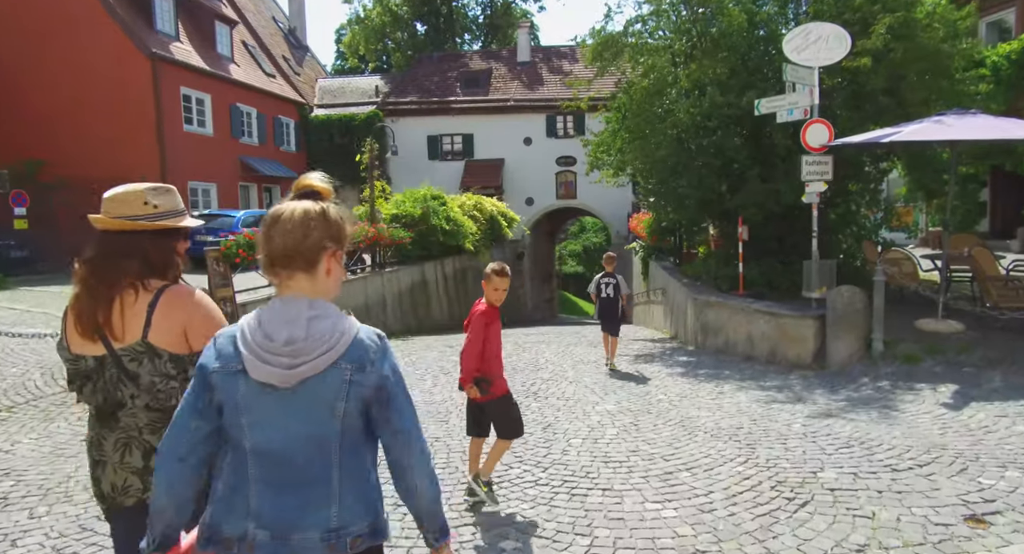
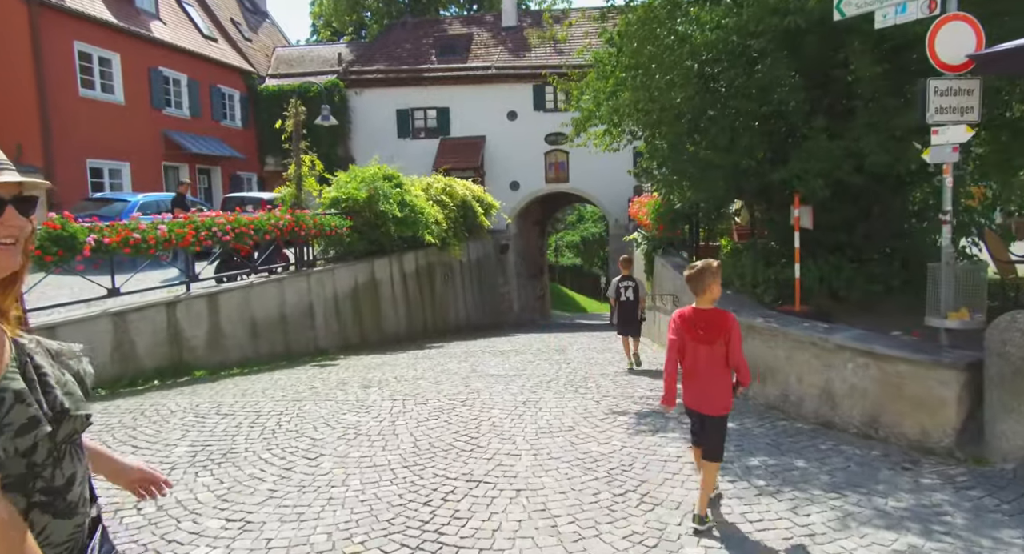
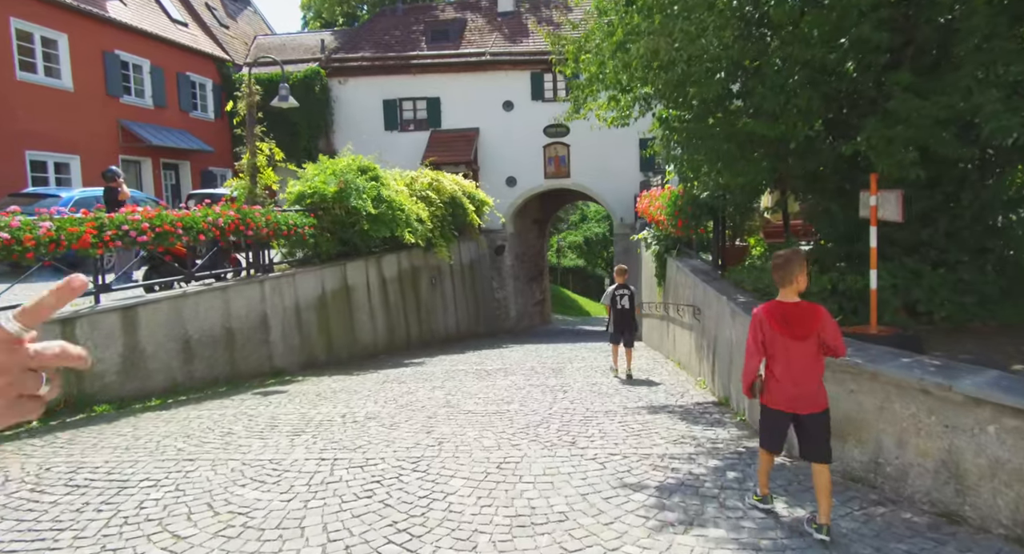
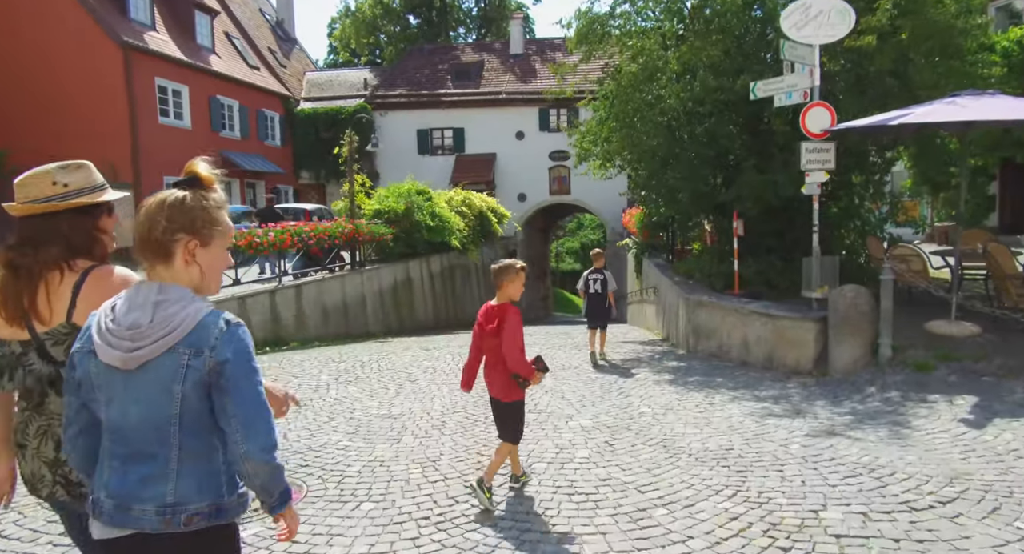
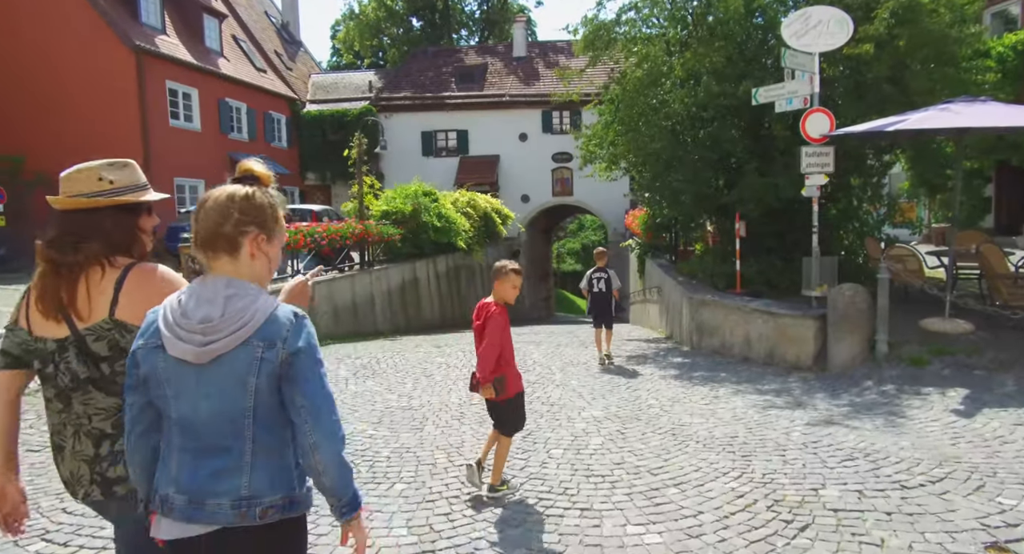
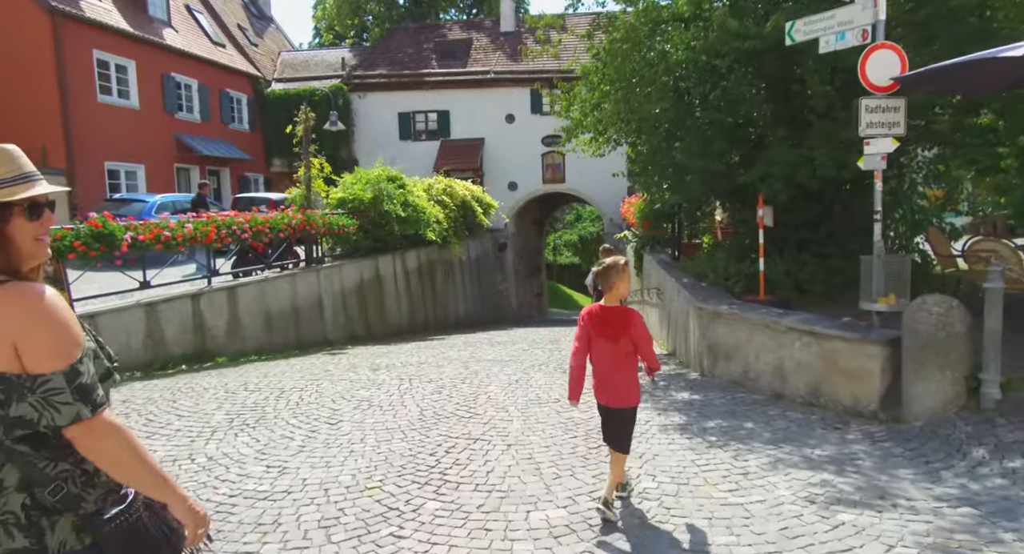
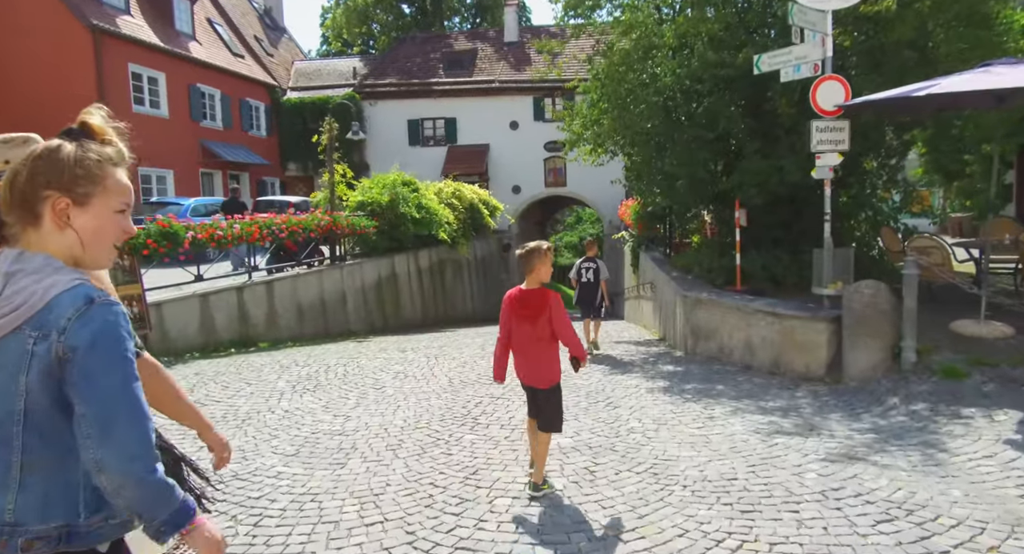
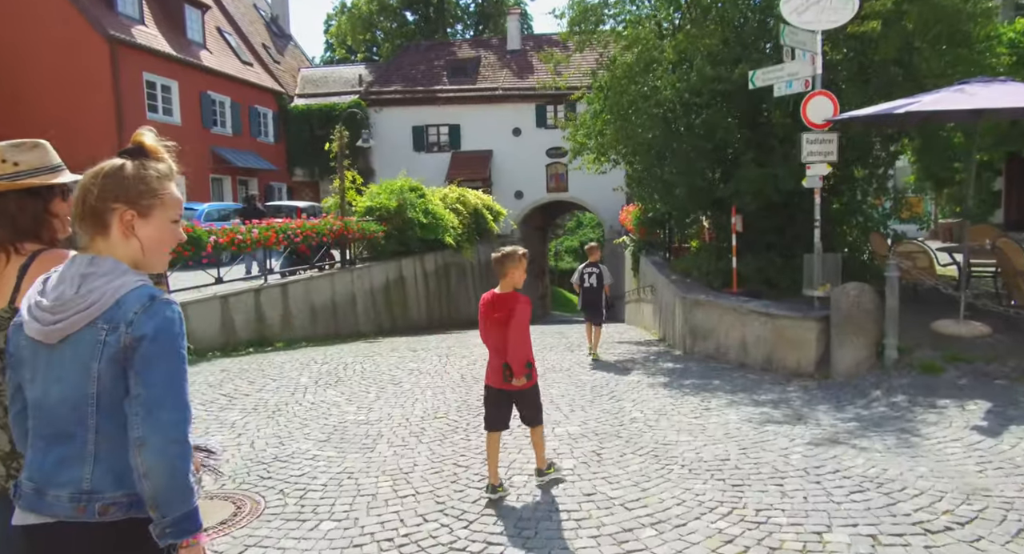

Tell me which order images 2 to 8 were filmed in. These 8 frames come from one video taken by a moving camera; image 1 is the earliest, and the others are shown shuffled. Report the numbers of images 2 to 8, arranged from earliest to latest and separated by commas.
5, 4, 8, 7, 6, 2, 3
